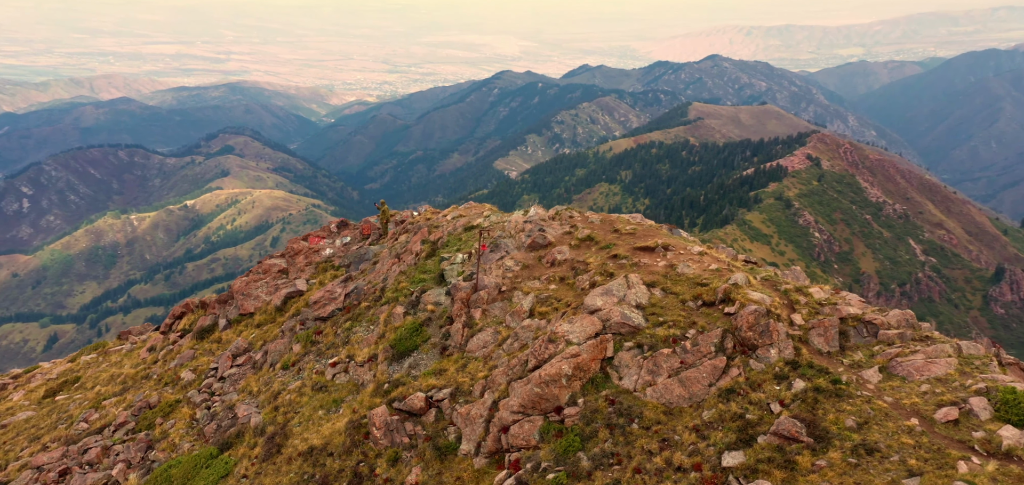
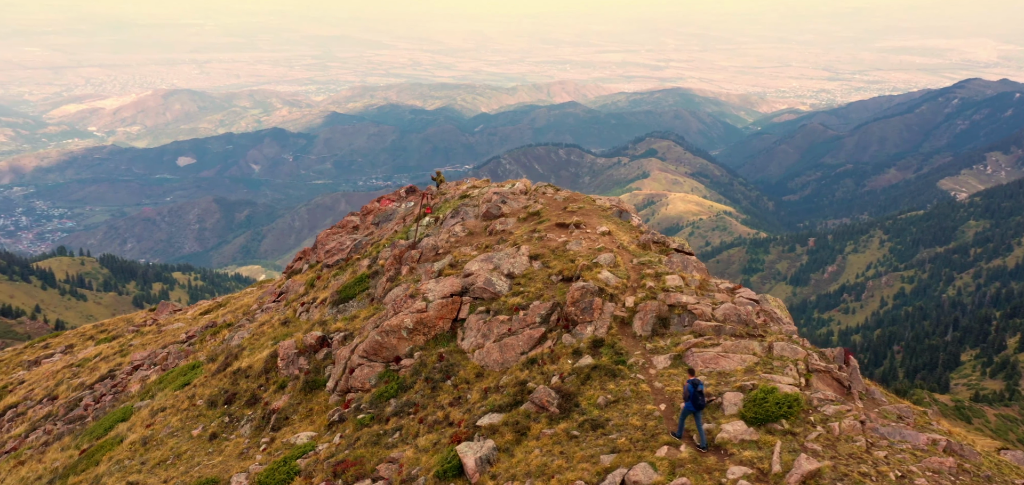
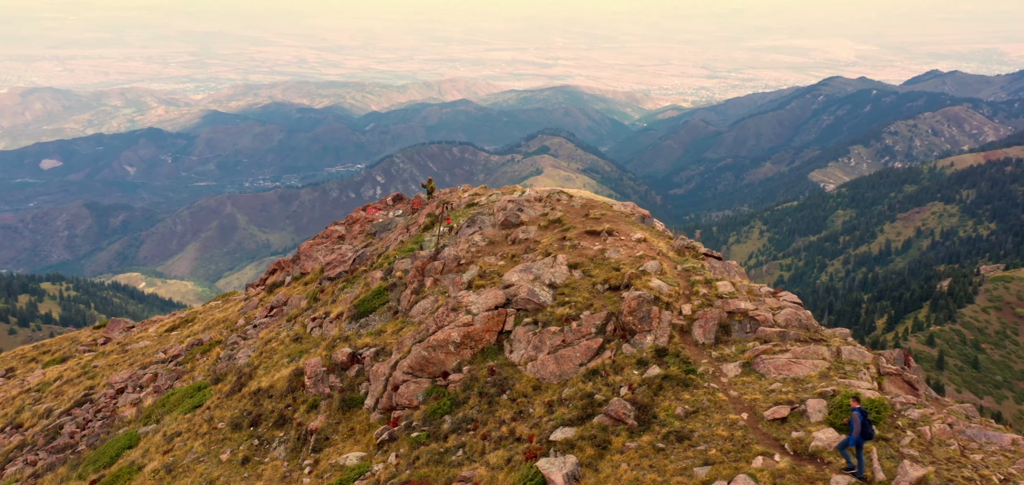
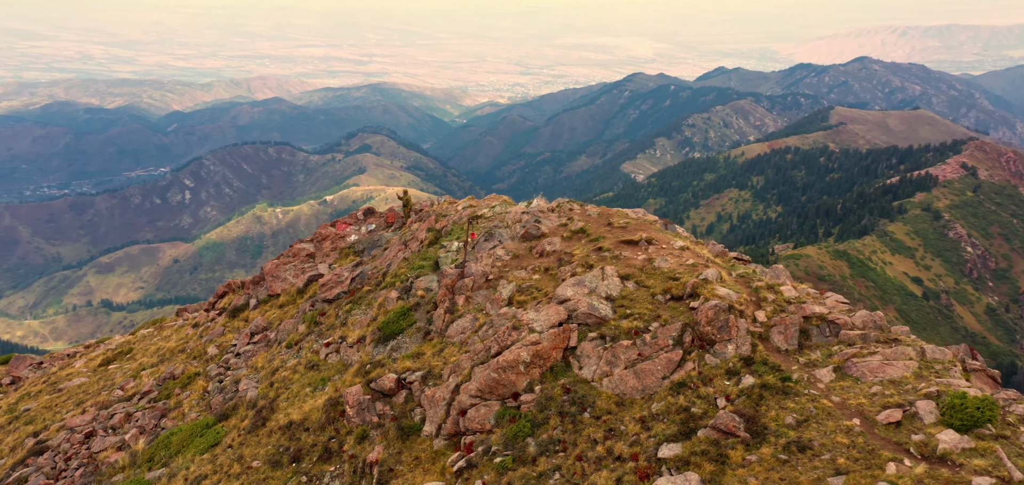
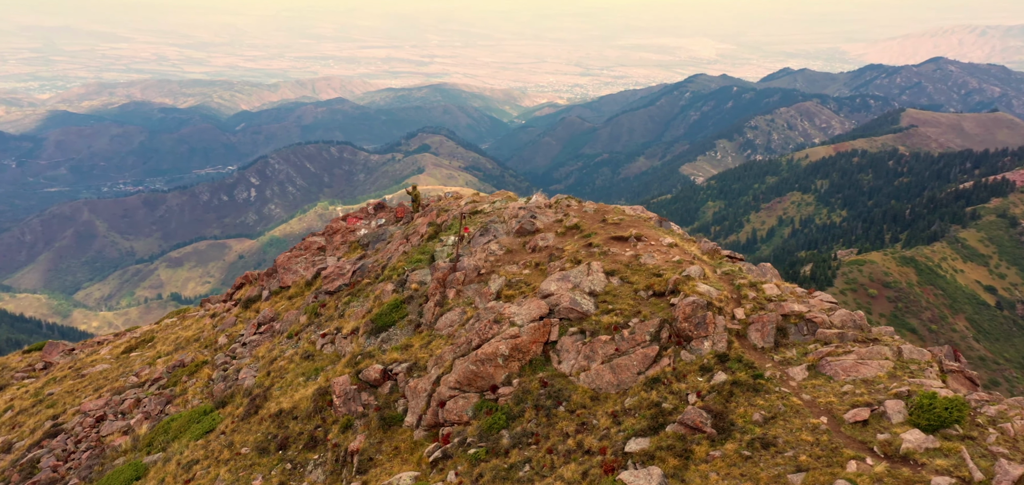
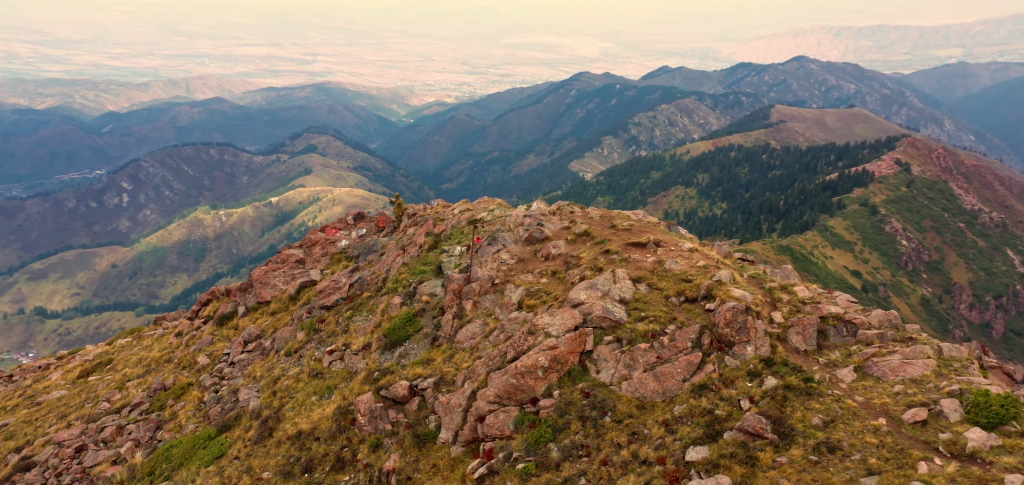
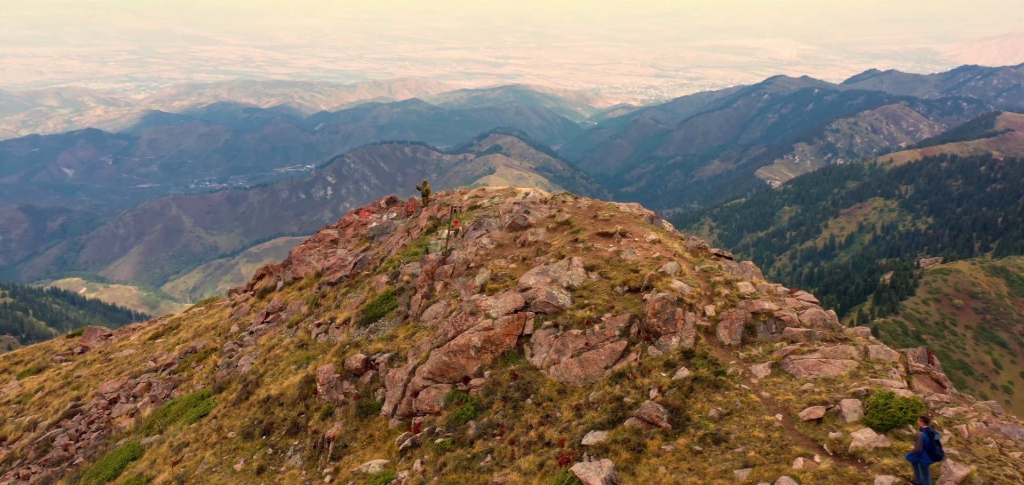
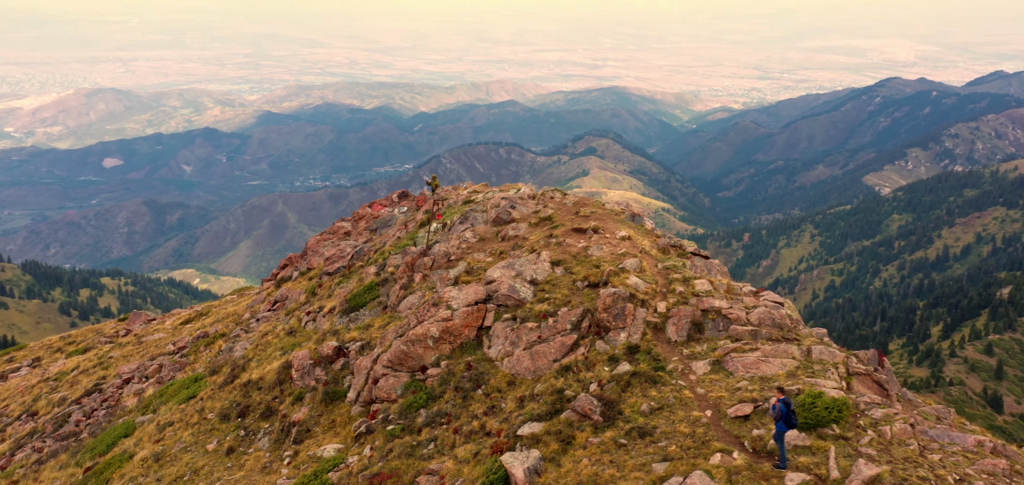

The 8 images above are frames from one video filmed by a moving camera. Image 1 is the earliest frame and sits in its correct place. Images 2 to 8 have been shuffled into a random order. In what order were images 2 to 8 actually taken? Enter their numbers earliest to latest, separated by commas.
6, 4, 5, 7, 3, 8, 2
